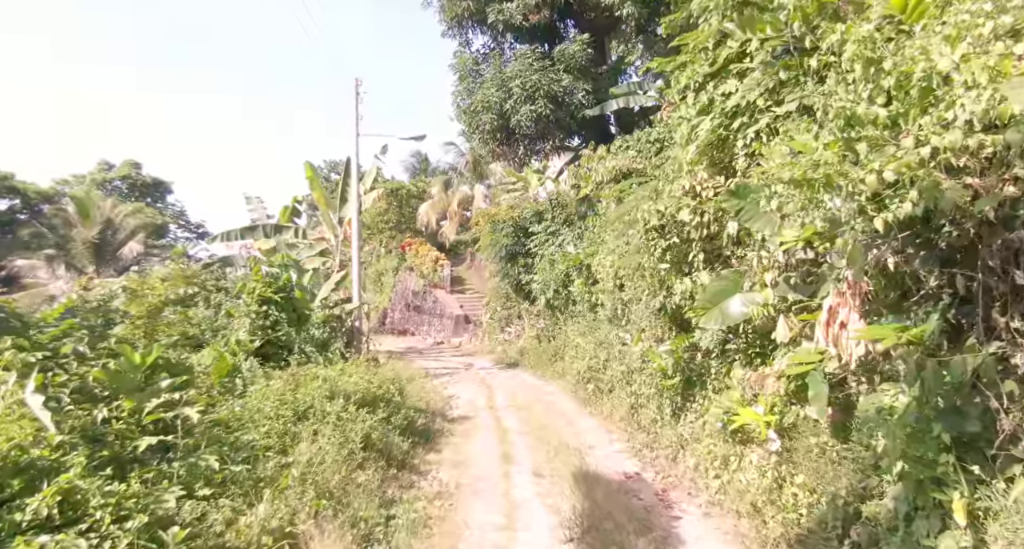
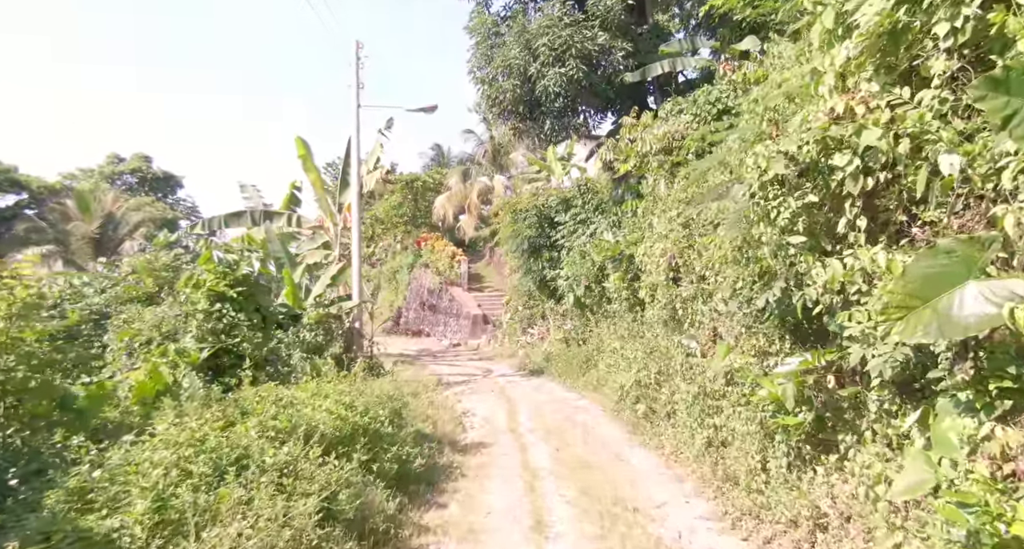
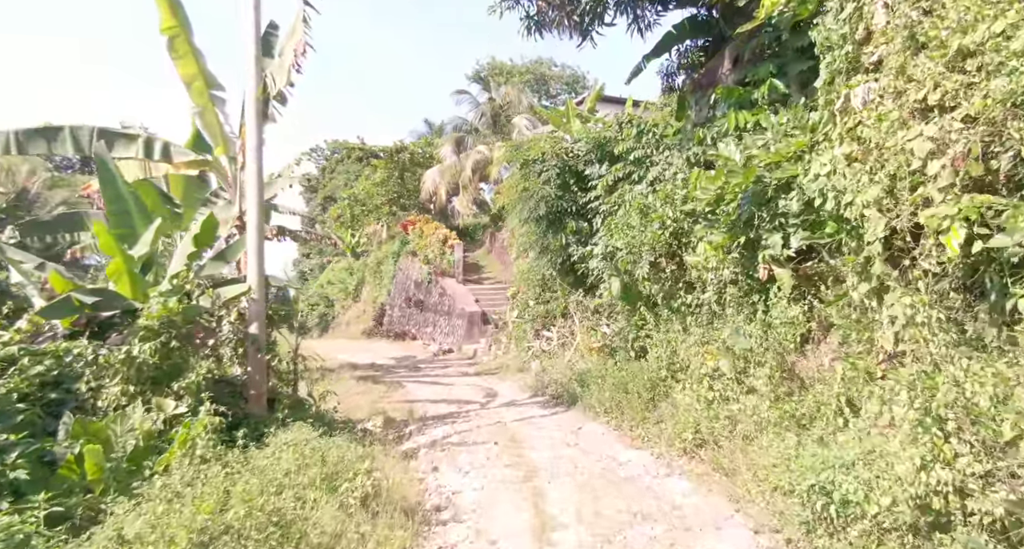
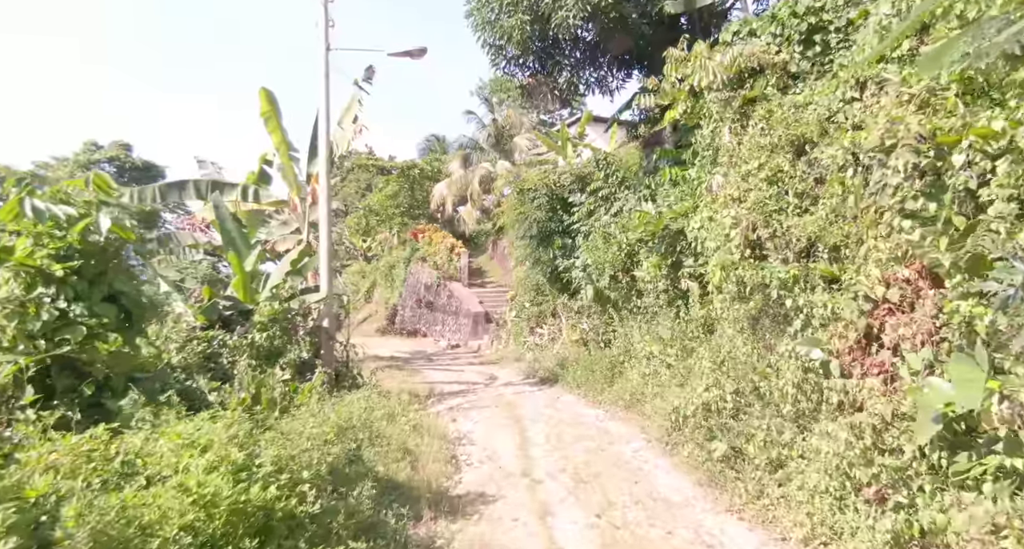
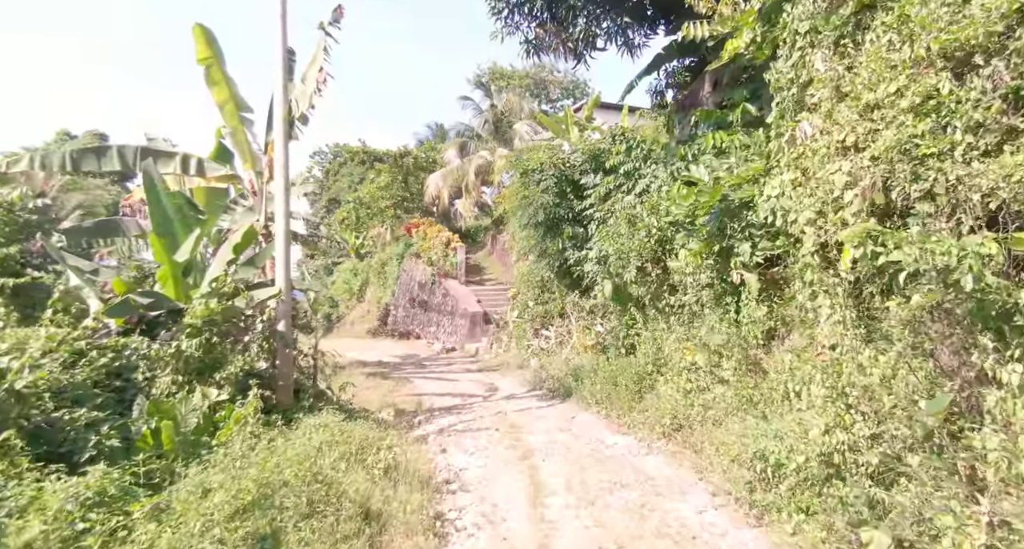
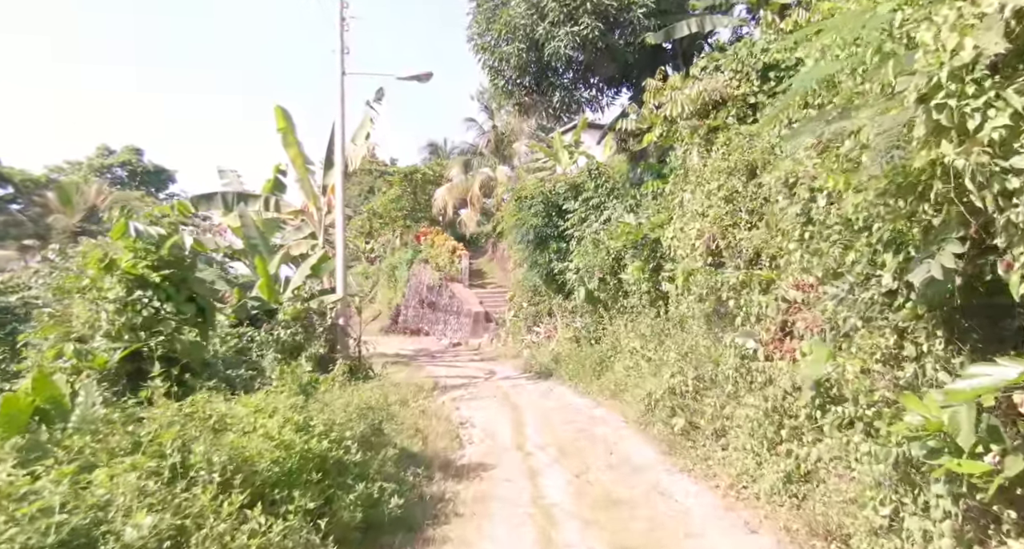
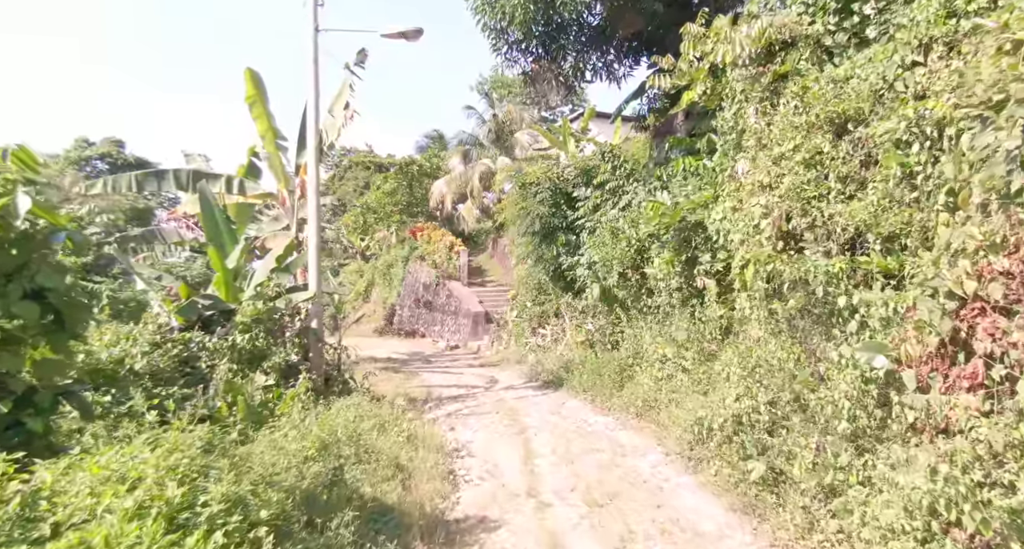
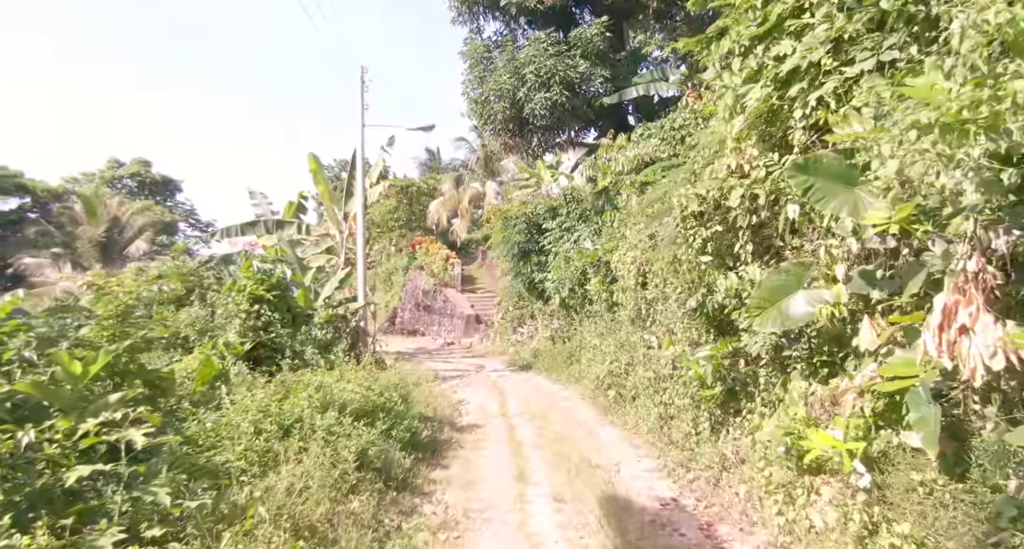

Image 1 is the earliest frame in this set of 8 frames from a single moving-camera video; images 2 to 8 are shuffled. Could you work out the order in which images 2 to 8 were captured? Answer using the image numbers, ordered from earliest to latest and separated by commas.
8, 2, 6, 4, 7, 5, 3
